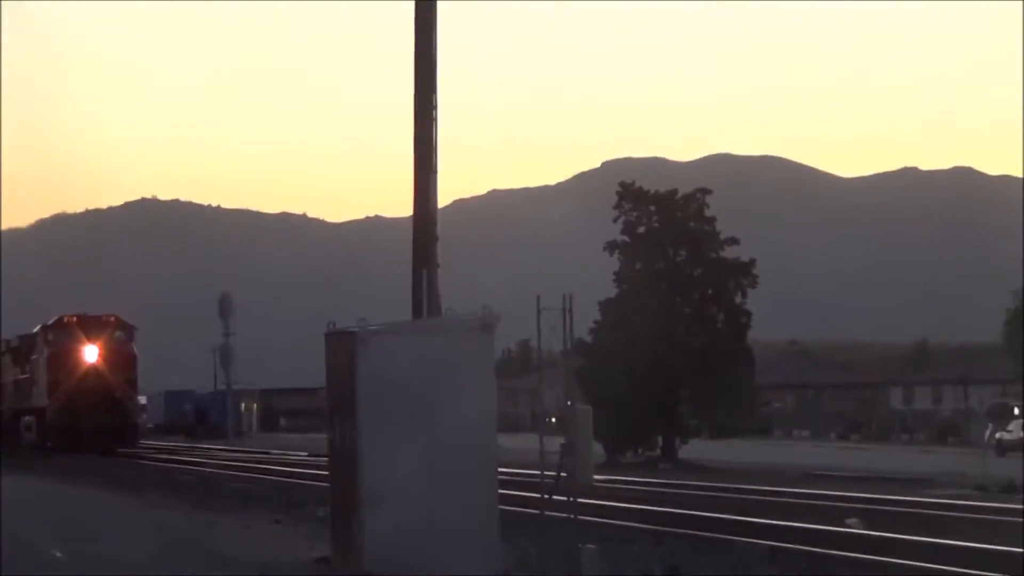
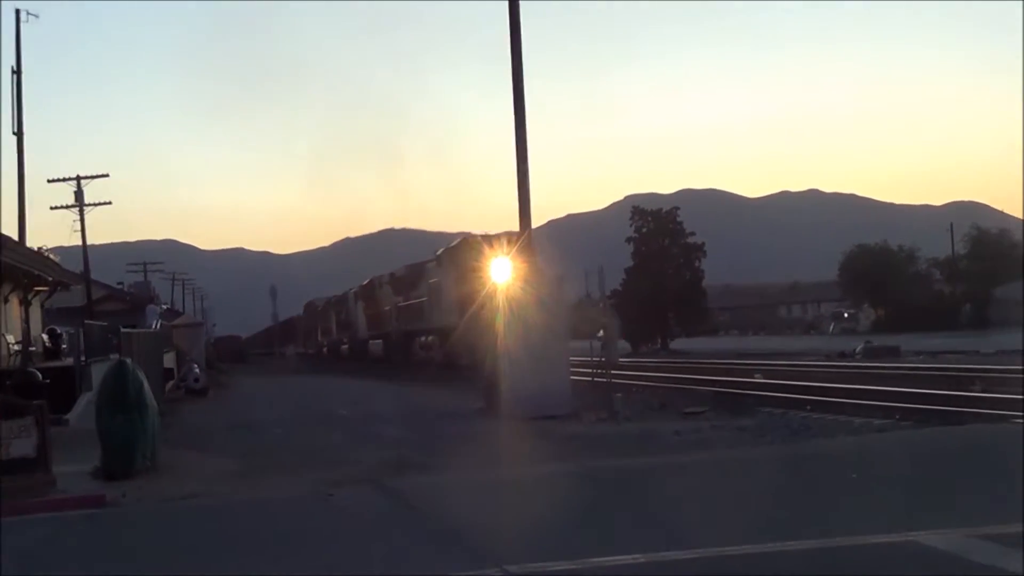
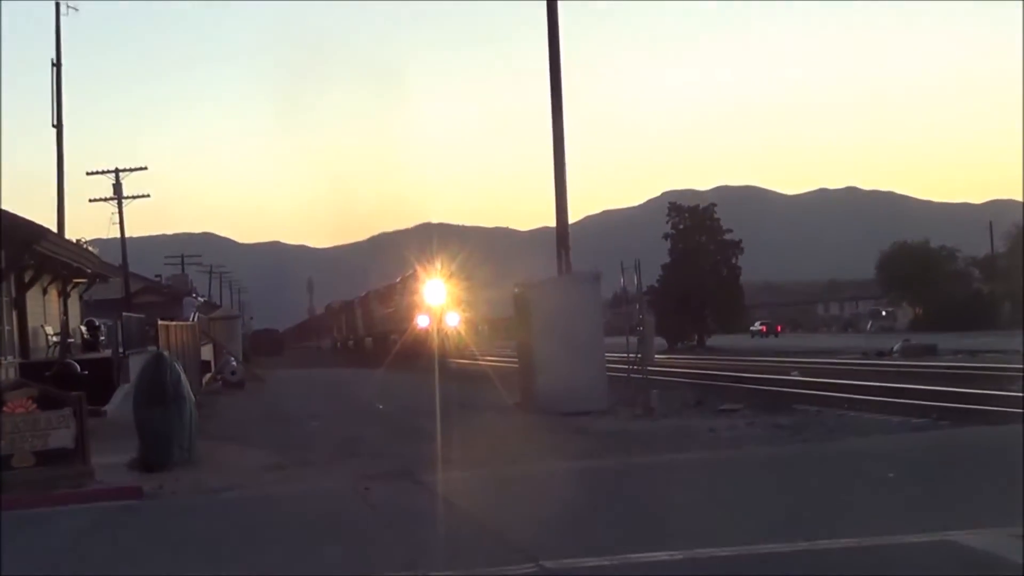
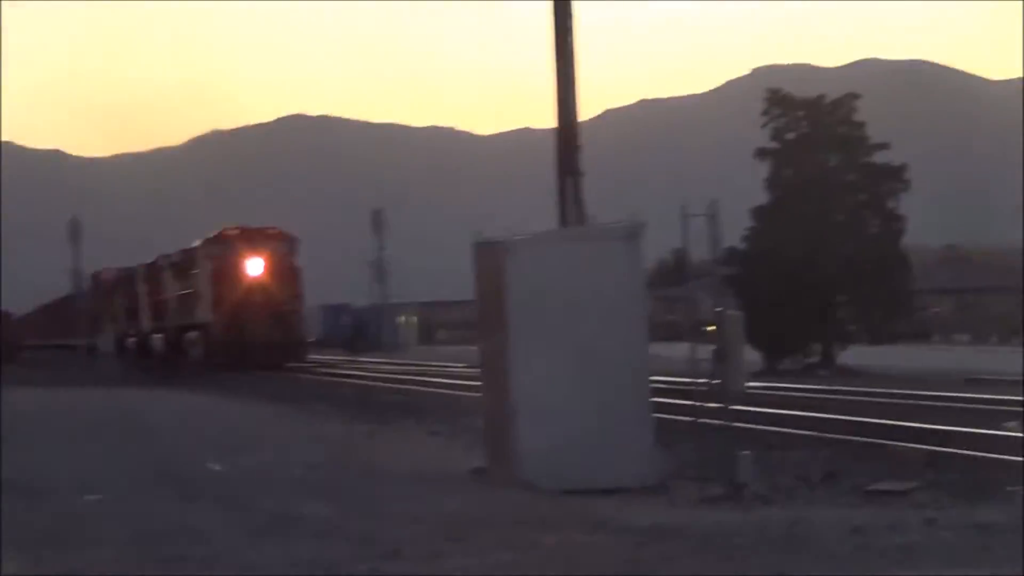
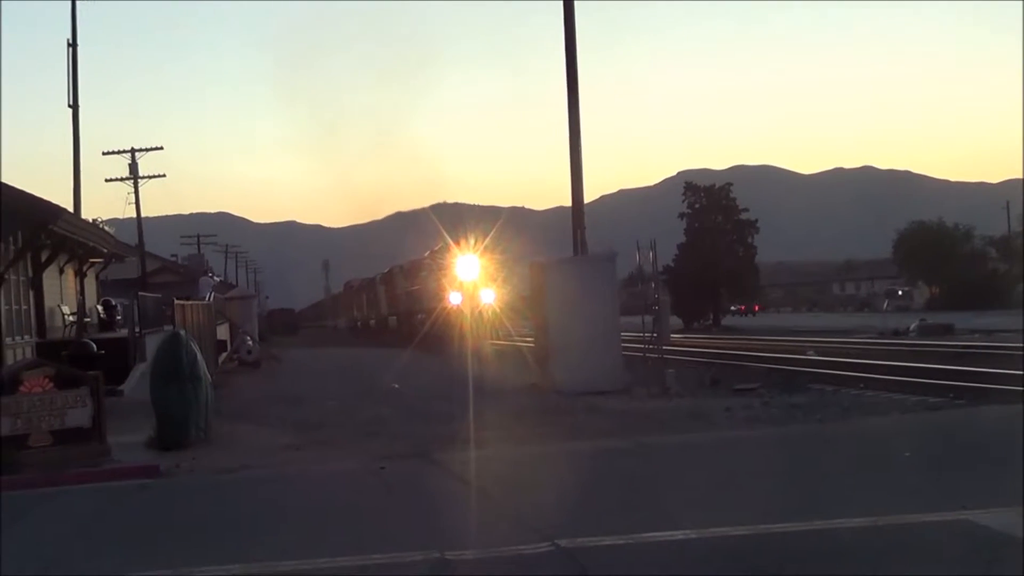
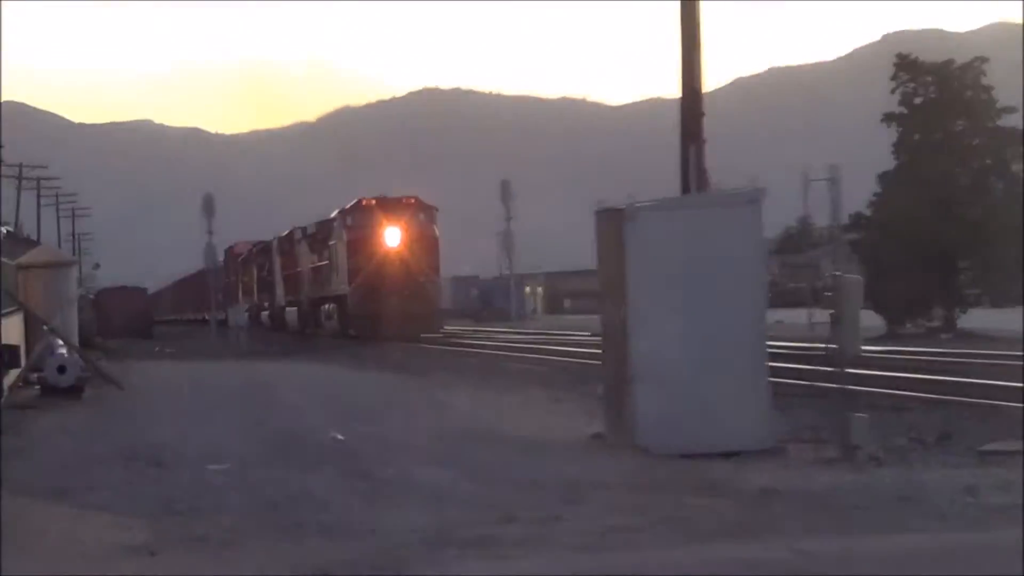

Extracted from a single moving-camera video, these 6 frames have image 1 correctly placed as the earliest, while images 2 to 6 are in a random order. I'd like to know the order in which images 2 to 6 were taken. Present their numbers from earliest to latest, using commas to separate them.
4, 6, 3, 5, 2
